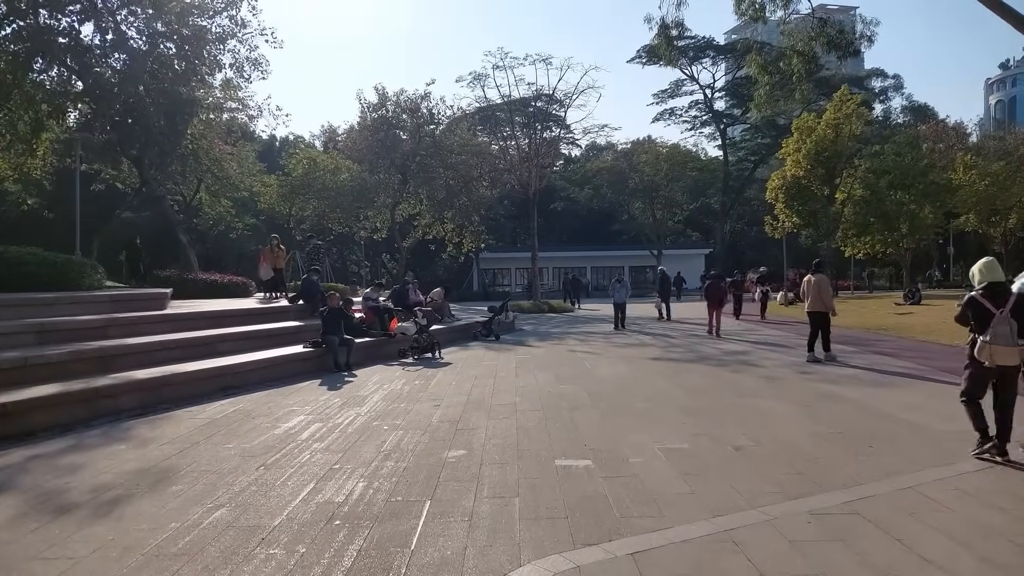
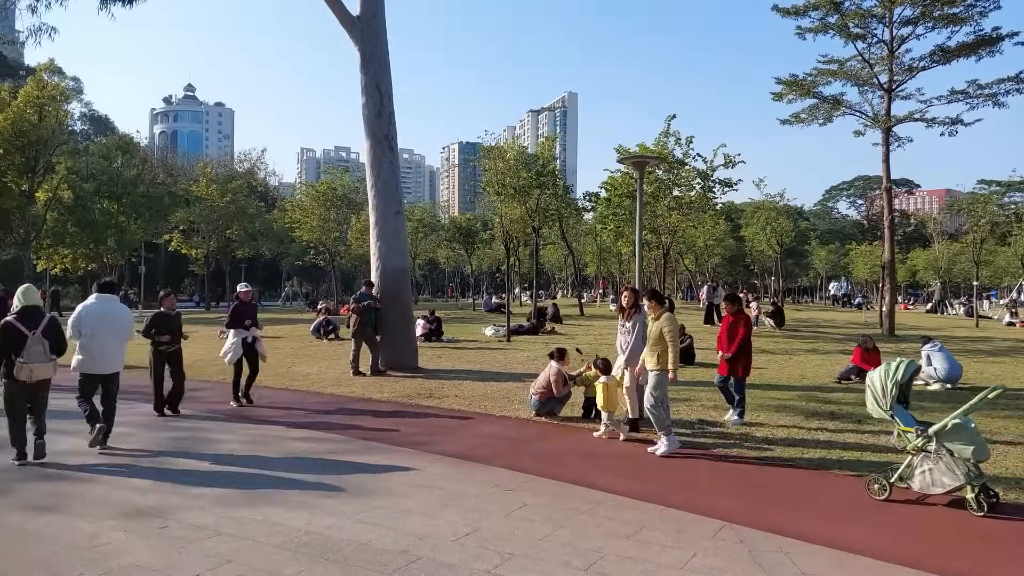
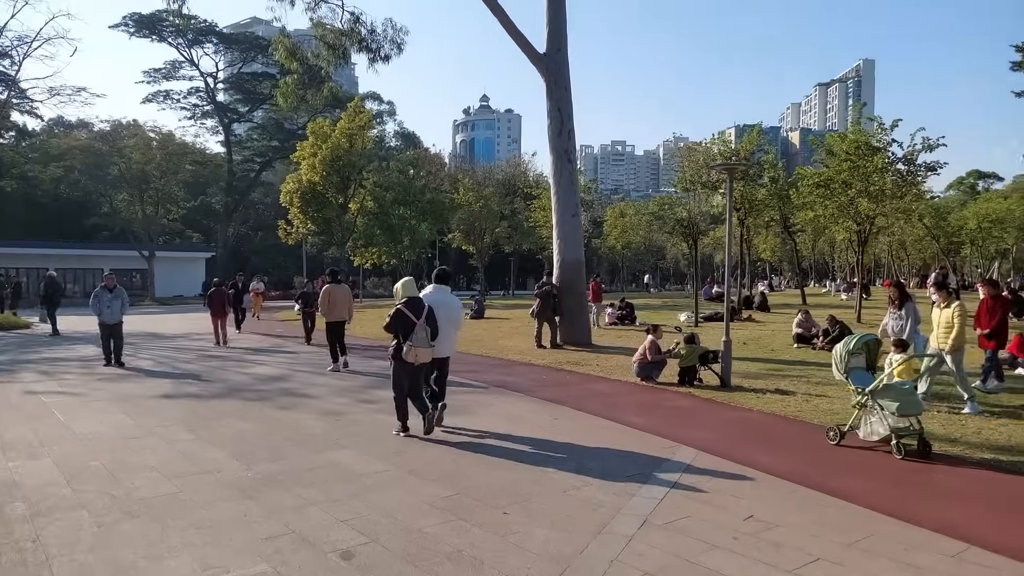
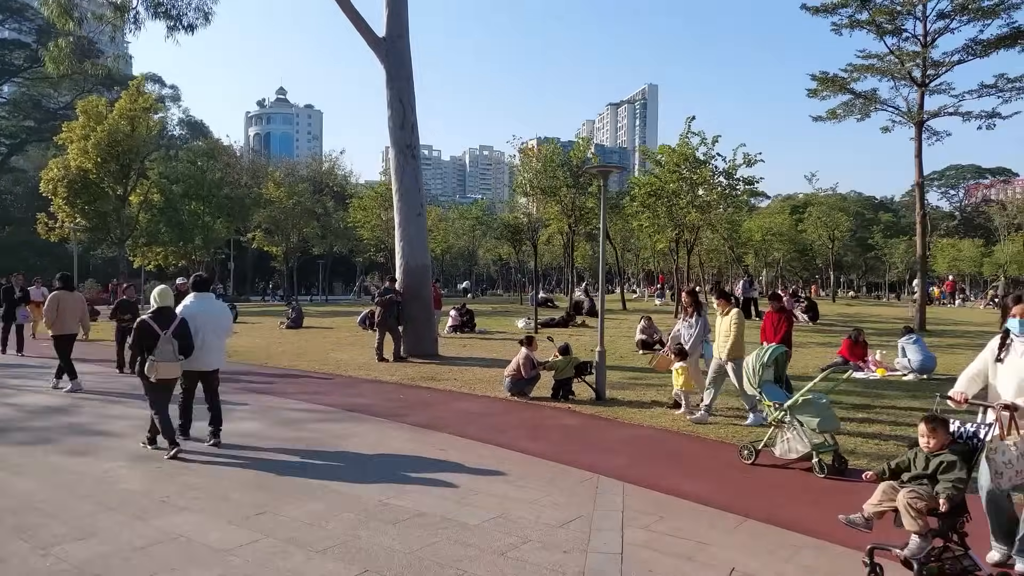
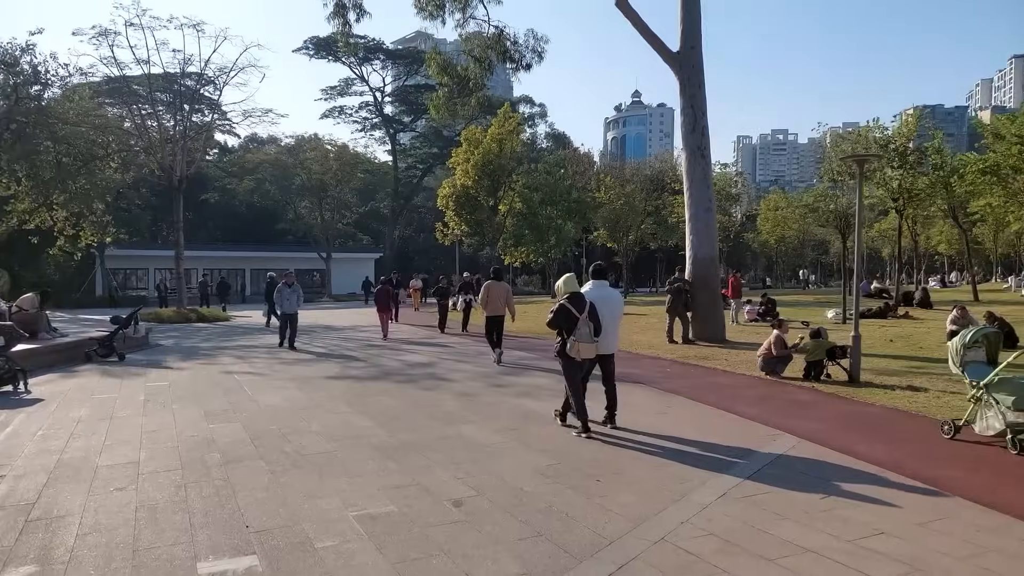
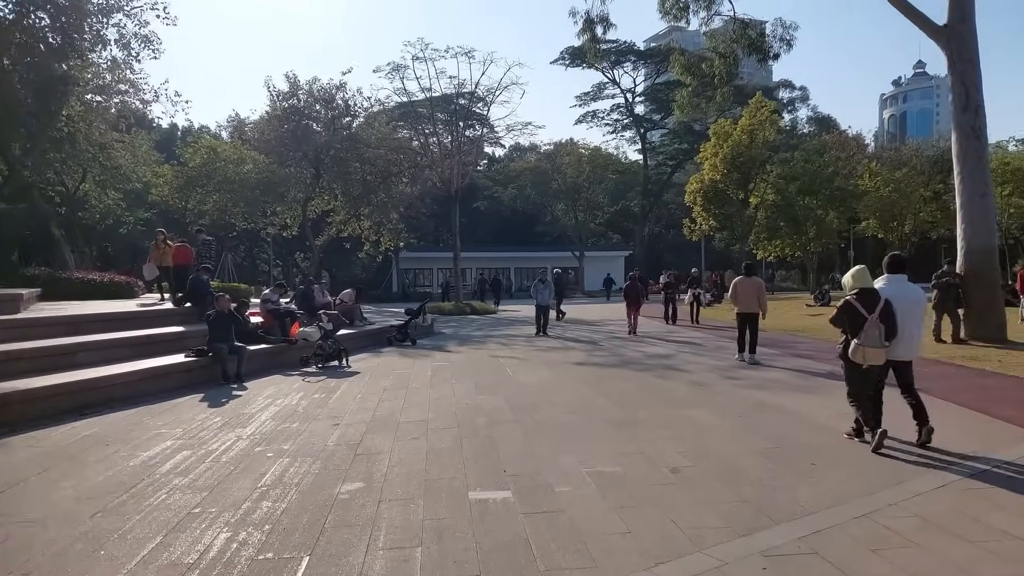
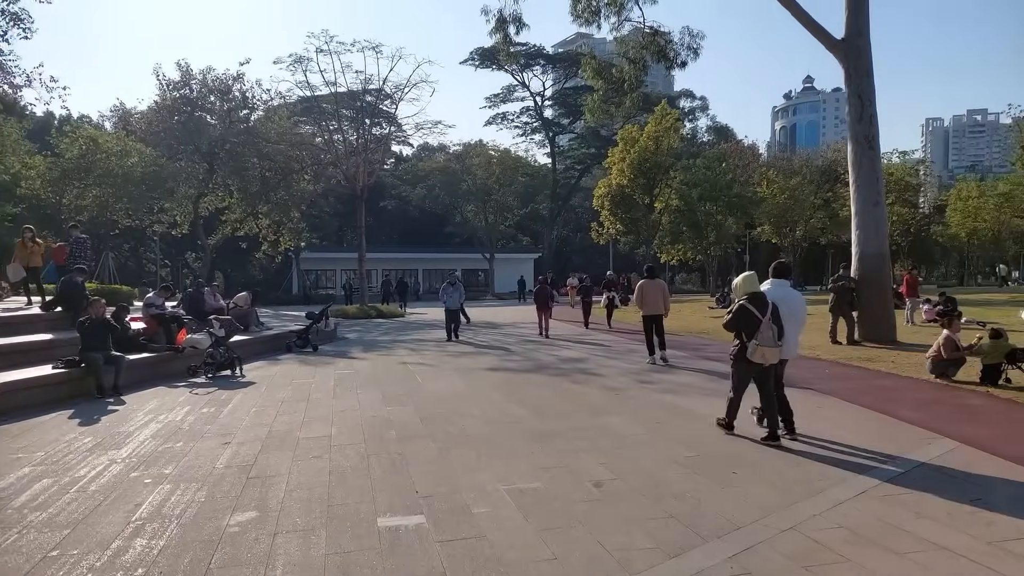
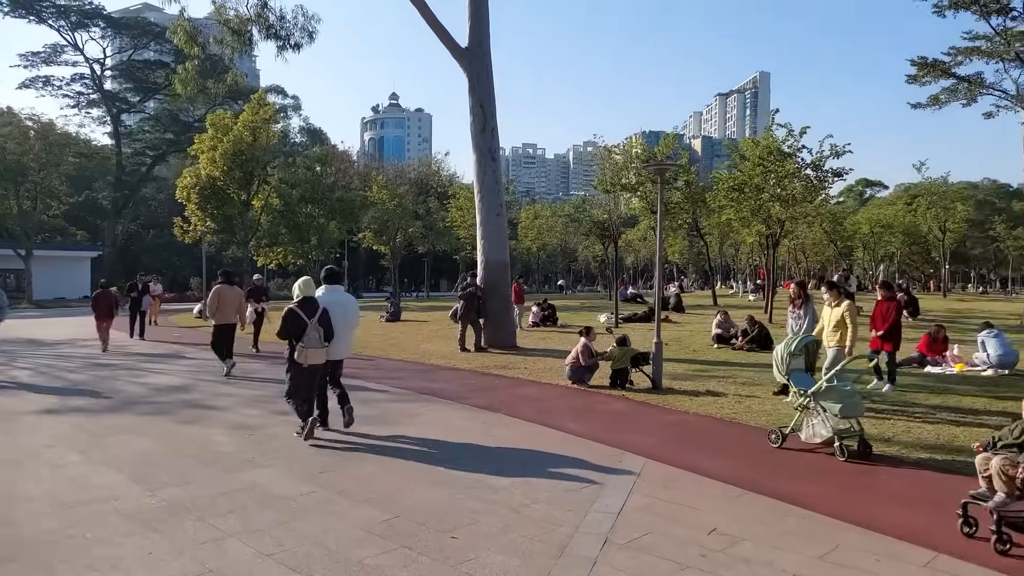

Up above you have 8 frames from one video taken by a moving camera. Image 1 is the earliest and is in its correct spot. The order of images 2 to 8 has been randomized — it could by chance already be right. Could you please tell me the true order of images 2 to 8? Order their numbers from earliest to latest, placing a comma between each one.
6, 7, 5, 3, 8, 4, 2
